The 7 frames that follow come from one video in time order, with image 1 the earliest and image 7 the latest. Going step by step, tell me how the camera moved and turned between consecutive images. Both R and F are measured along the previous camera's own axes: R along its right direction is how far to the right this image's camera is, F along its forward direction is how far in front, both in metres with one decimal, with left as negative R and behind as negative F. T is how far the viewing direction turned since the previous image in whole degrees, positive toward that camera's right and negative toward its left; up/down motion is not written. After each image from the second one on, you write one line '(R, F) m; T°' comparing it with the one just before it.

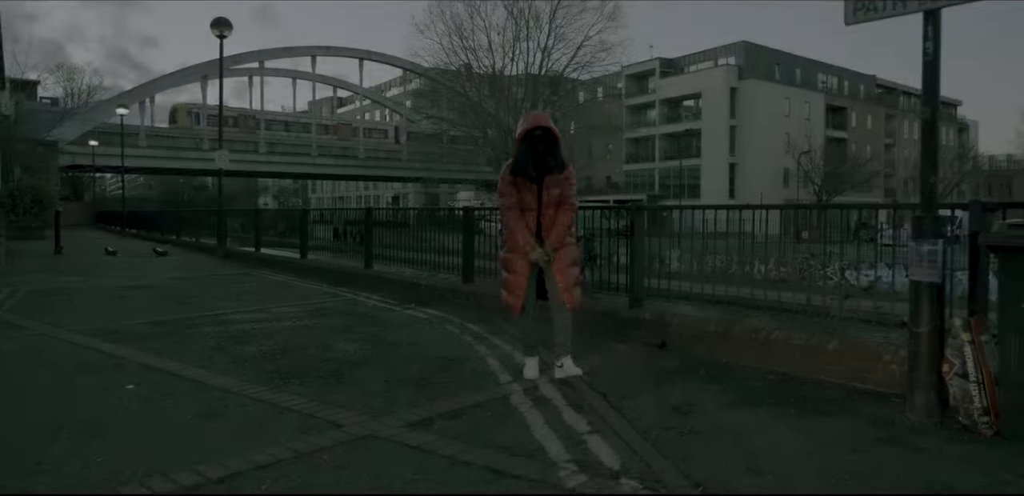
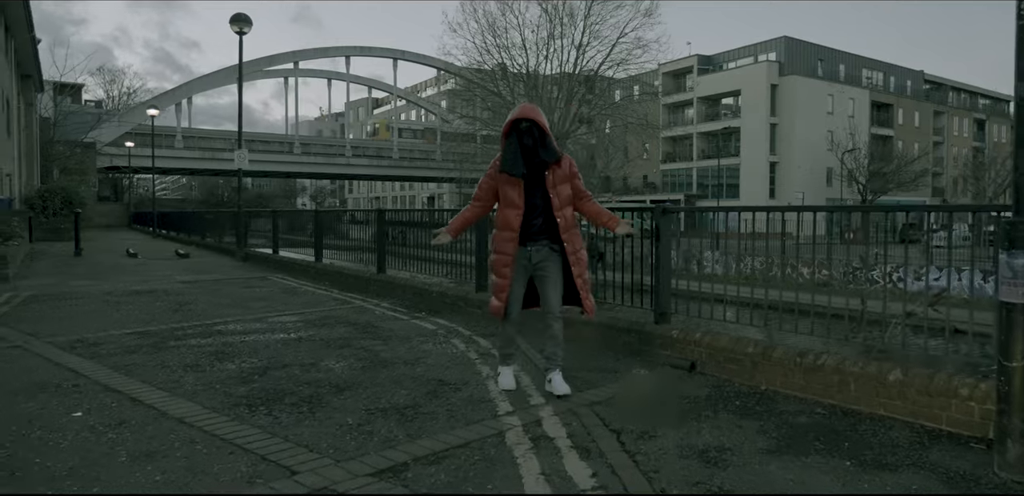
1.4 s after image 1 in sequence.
(+0.2, +0.8) m; -3°
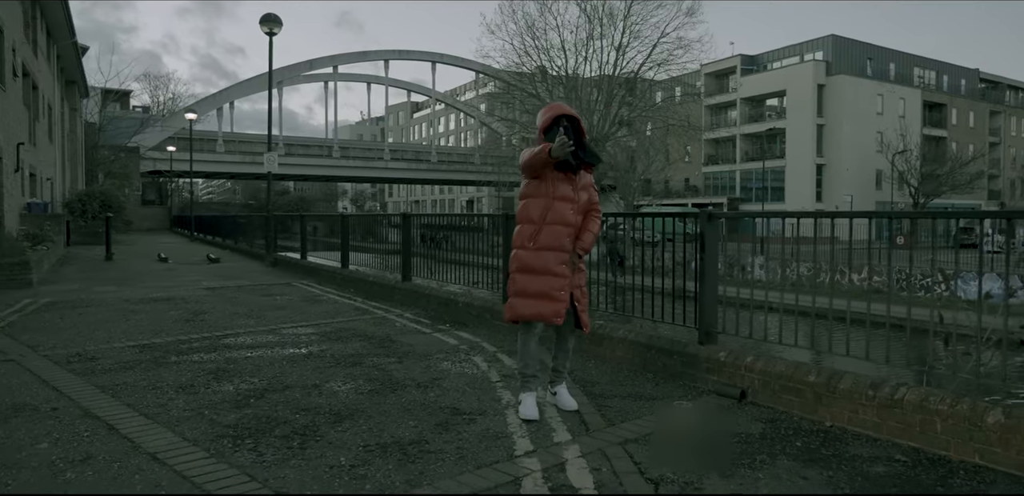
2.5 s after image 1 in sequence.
(+0.1, +0.7) m; -3°
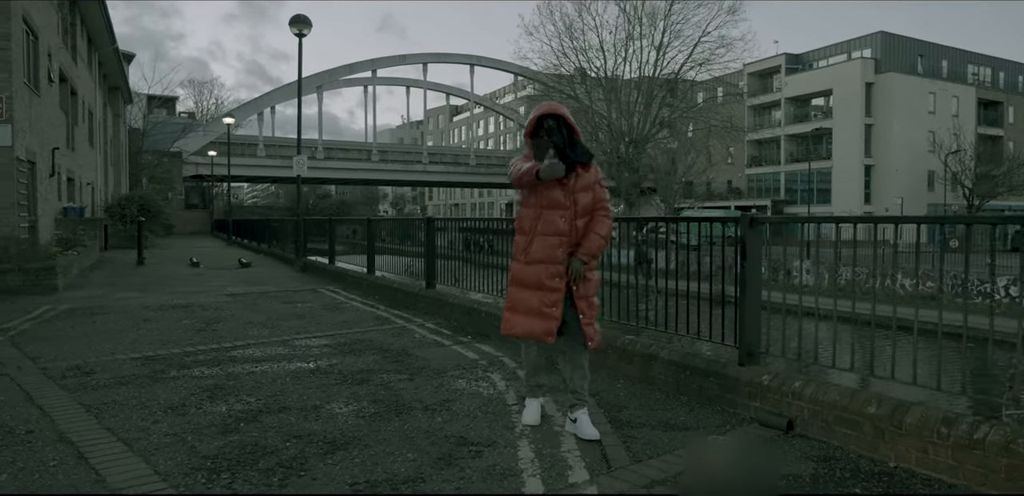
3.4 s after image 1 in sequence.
(+0.1, +0.5) m; -3°
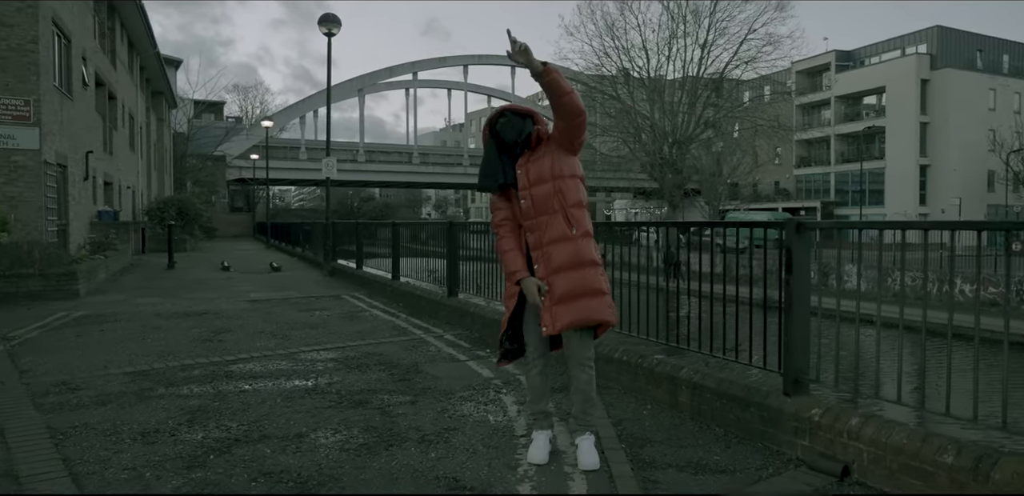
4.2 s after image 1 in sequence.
(+0.2, +0.6) m; -3°
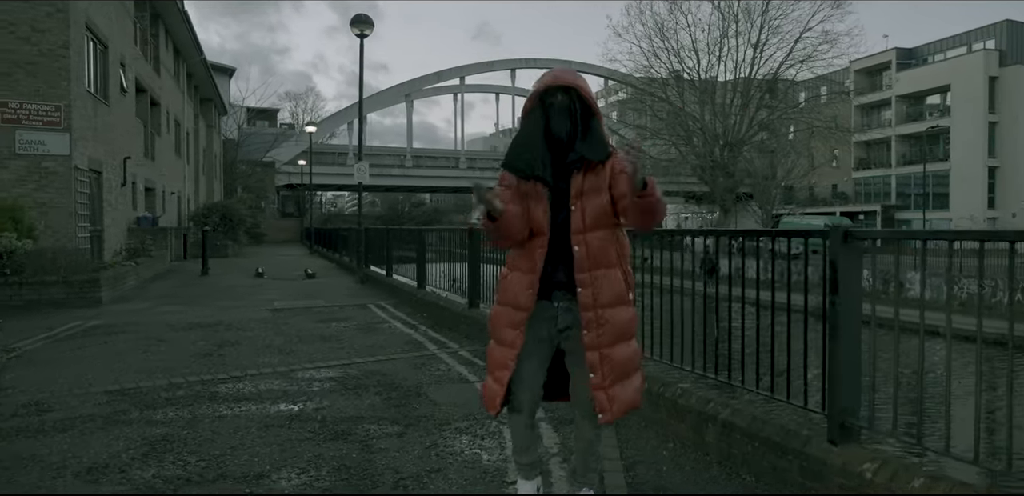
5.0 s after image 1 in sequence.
(+0.3, +0.7) m; -4°
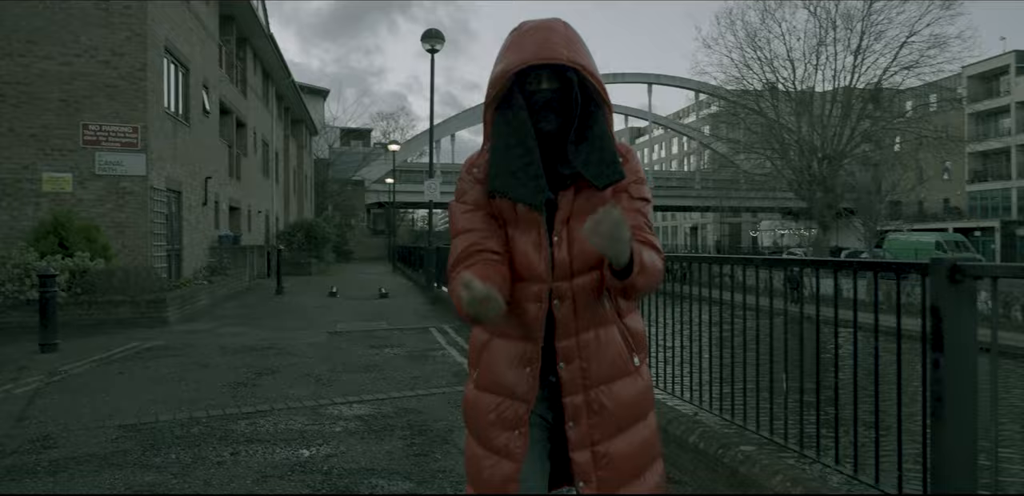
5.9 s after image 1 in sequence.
(+0.3, +0.7) m; -7°
